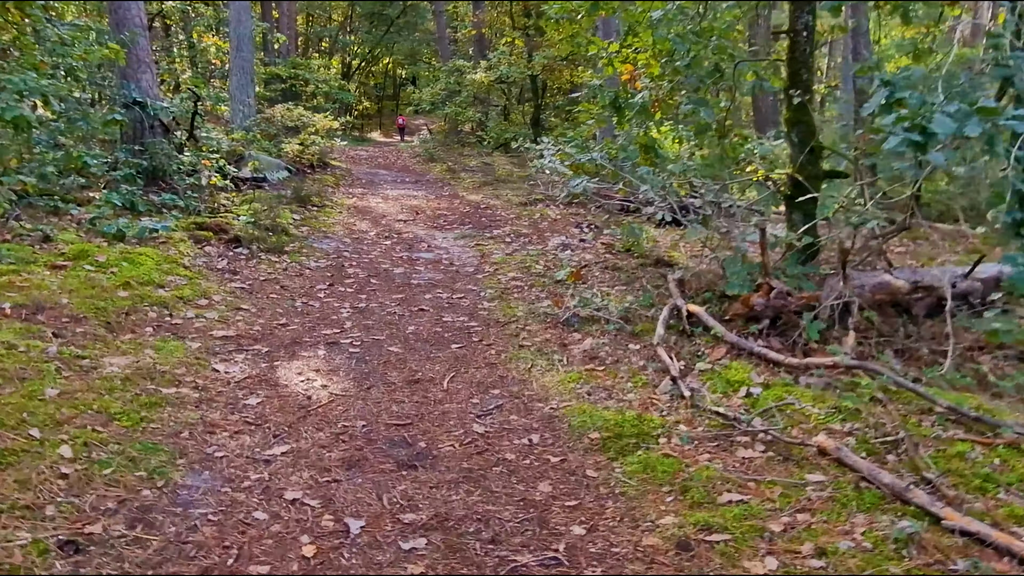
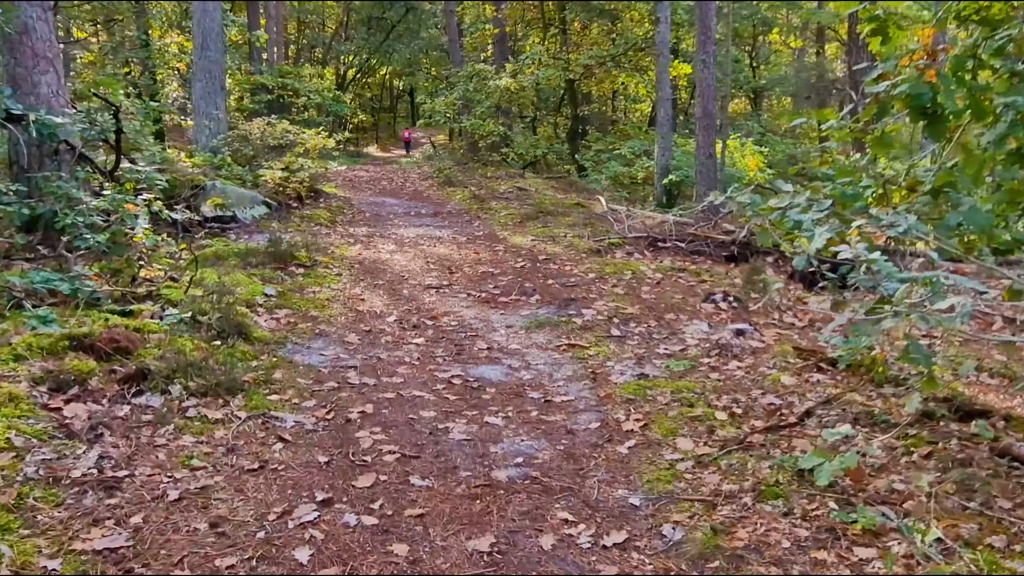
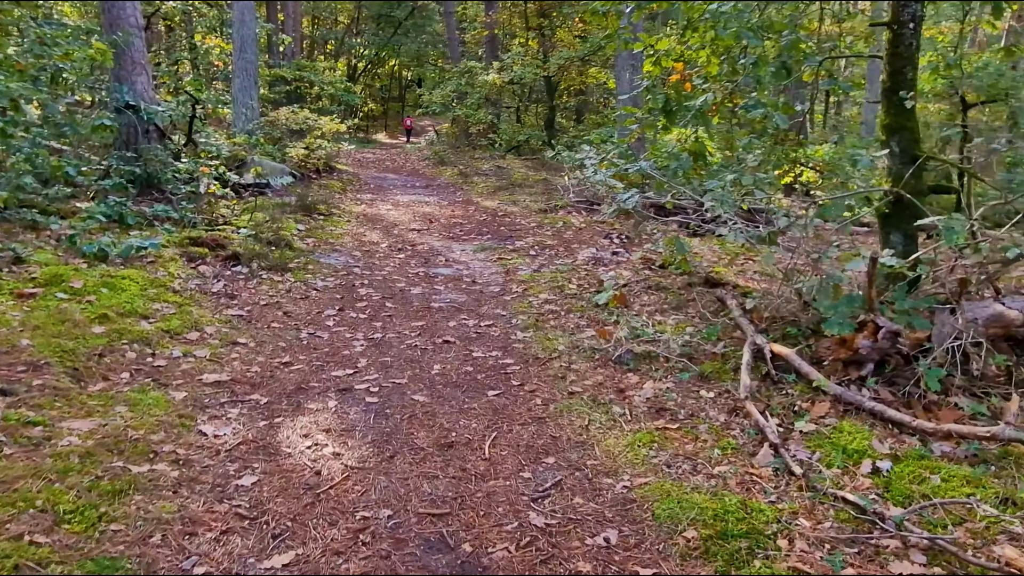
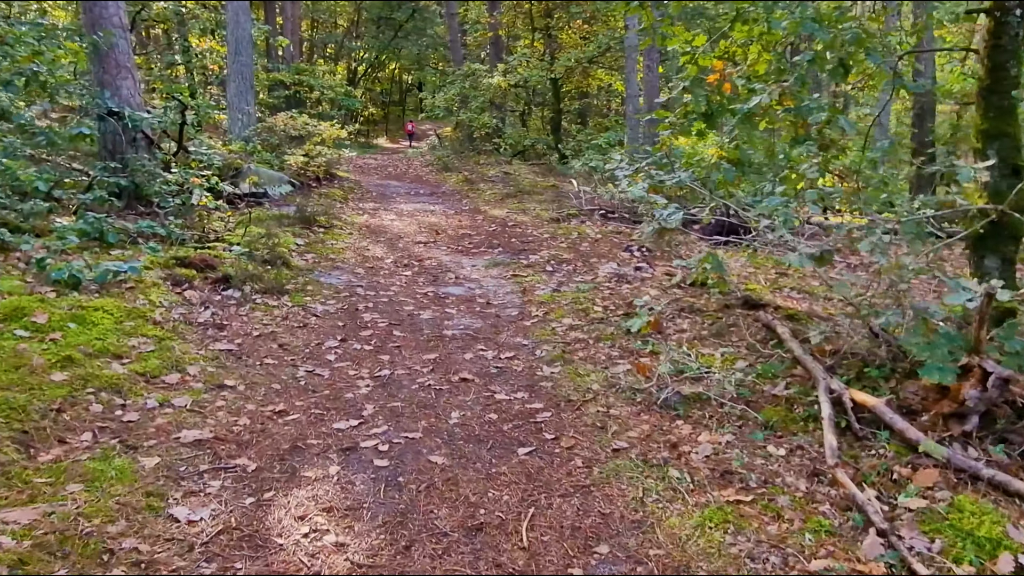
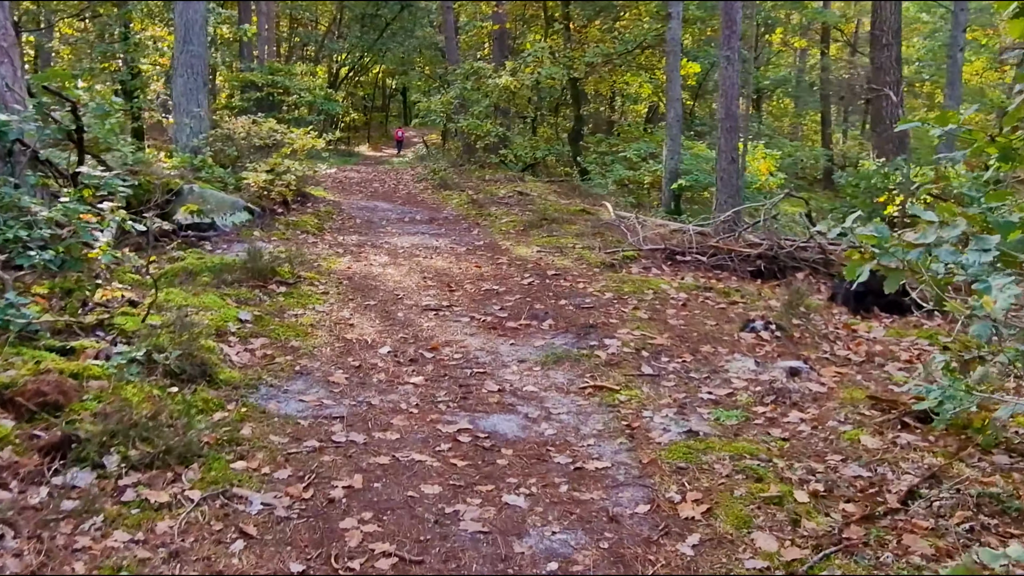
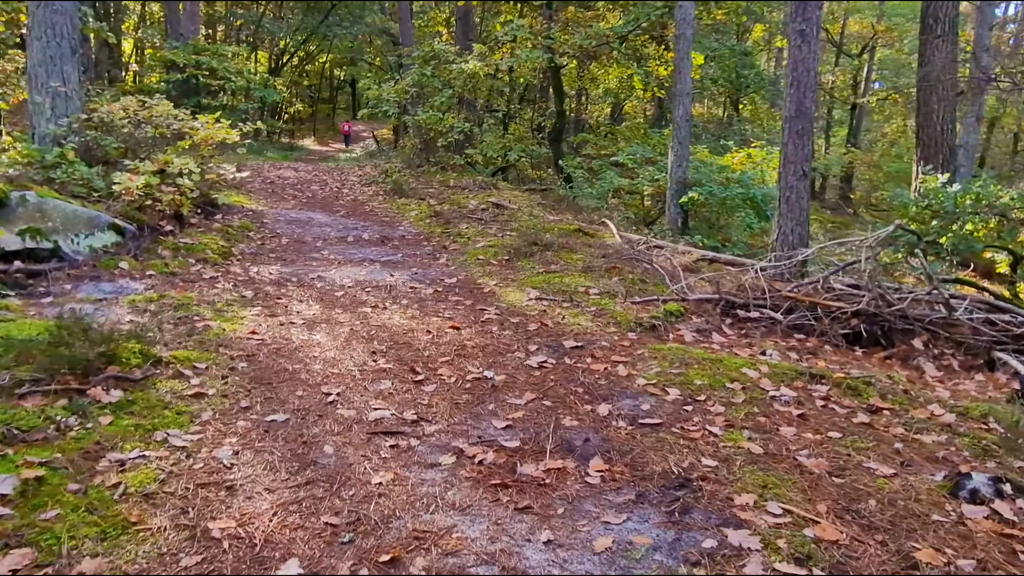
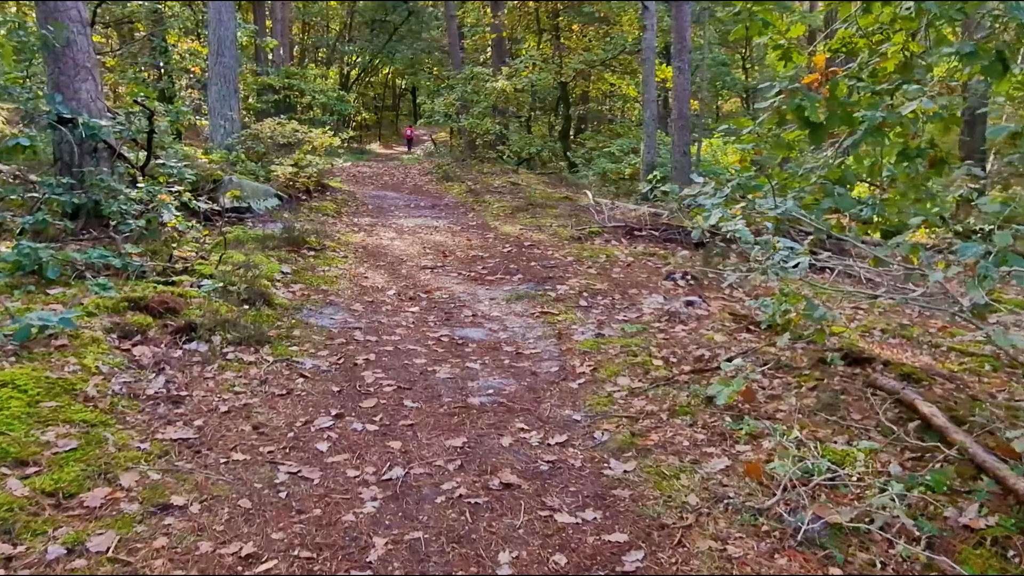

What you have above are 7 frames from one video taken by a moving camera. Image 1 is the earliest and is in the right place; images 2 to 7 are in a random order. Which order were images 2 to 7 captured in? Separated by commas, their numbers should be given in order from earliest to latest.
3, 4, 7, 2, 5, 6
